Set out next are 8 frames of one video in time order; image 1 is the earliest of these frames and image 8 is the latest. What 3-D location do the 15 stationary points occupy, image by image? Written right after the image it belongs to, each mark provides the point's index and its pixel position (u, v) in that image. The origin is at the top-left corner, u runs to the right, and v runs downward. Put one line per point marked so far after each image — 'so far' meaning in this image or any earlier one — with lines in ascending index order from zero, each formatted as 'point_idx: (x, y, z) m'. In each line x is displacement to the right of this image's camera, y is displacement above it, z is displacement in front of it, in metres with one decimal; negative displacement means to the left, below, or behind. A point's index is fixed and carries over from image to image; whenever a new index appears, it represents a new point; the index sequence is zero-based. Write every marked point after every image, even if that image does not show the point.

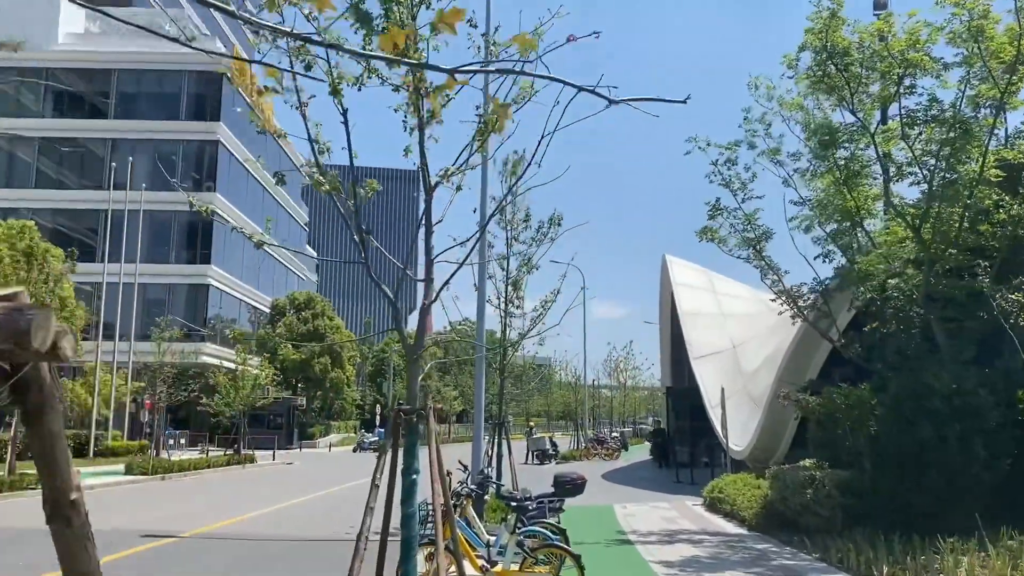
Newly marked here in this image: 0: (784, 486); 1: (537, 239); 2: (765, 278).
0: (+3.8, -2.8, +12.2) m
1: (+0.4, +0.8, +15.3) m
2: (+4.0, +0.1, +13.7) m
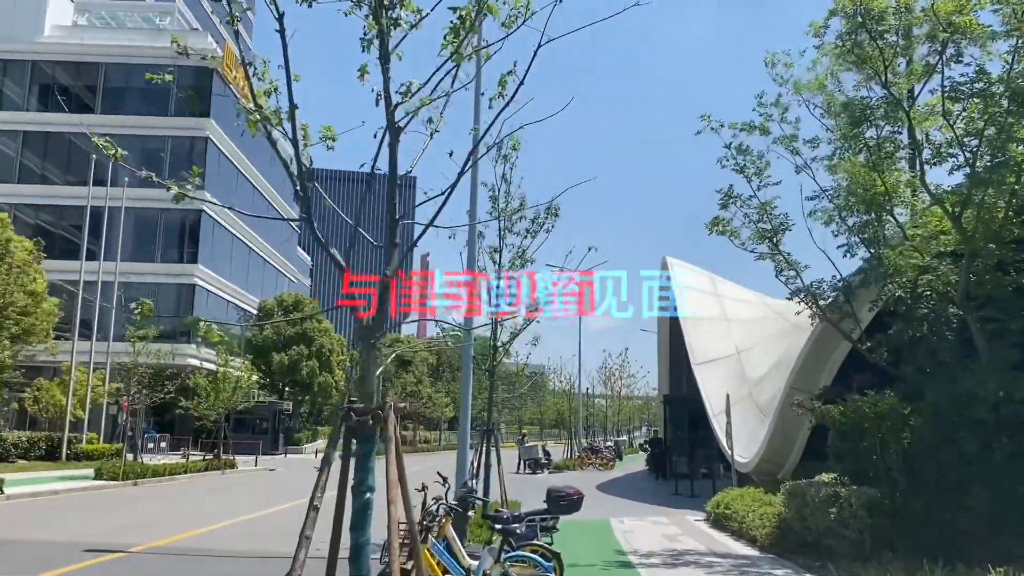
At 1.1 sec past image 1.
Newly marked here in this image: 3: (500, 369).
0: (+3.7, -2.7, +11.0) m
1: (+0.3, +0.9, +14.0) m
2: (+3.9, +0.2, +12.5) m
3: (-0.2, -1.5, +16.1) m
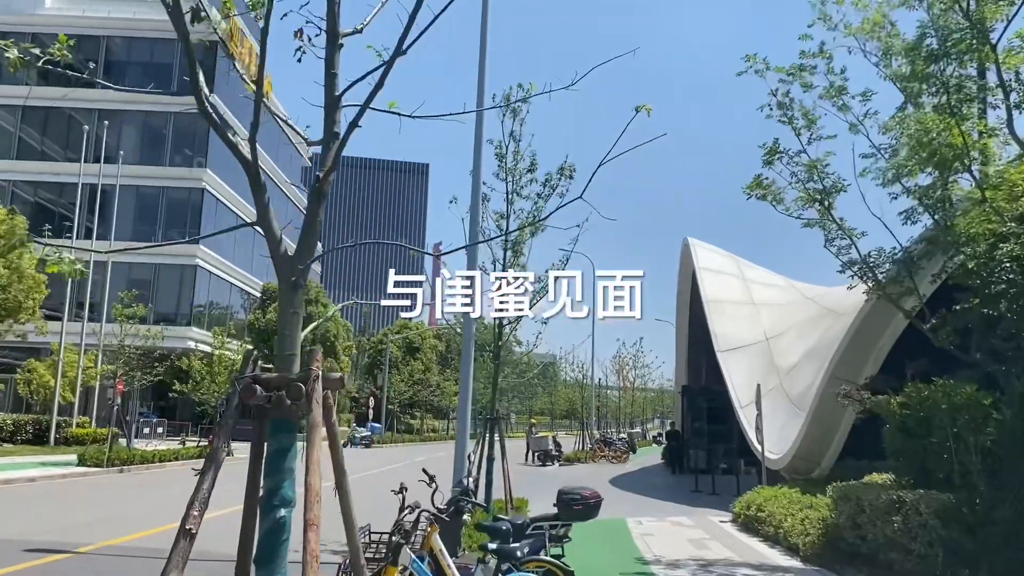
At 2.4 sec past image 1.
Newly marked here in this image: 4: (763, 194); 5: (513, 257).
0: (+3.7, -2.4, +9.4) m
1: (+0.4, +1.3, +12.4) m
2: (+4.0, +0.5, +10.9) m
3: (-0.1, -1.1, +14.5) m
4: (+3.2, +1.2, +11.1) m
5: (0.0, +0.4, +12.3) m
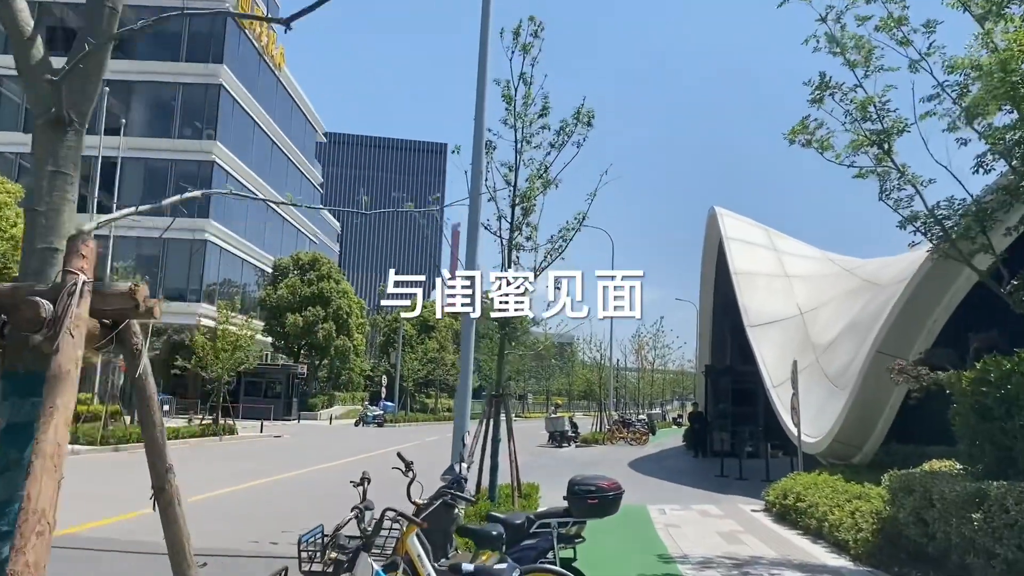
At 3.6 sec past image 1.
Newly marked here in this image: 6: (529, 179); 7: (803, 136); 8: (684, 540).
0: (+3.7, -2.0, +8.0) m
1: (+0.6, +1.8, +11.0) m
2: (+4.1, +1.0, +9.4) m
3: (+0.1, -0.5, +13.1) m
4: (+3.3, +1.6, +9.6) m
5: (+0.1, +0.9, +10.9) m
6: (+0.2, +1.3, +10.8) m
7: (+3.2, +1.7, +9.6) m
8: (+2.1, -3.0, +10.6) m
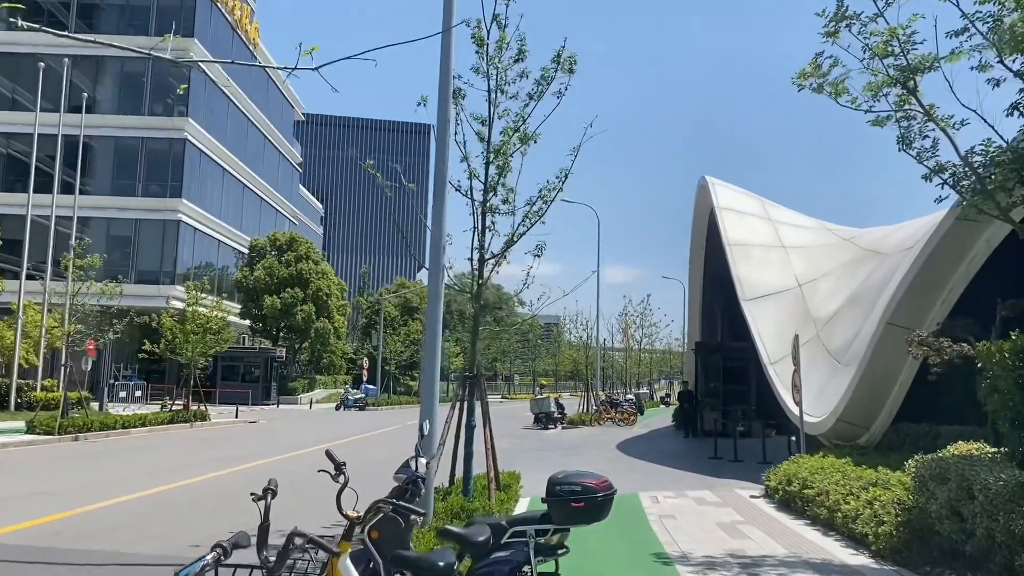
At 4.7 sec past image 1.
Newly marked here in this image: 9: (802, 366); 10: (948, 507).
0: (+3.5, -1.6, +6.9) m
1: (+0.3, +2.2, +9.8) m
2: (+3.8, +1.3, +8.3) m
3: (-0.2, -0.1, +12.0) m
4: (+3.0, +2.0, +8.5) m
5: (-0.2, +1.3, +9.7) m
6: (-0.1, +1.7, +9.6) m
7: (+3.0, +2.0, +8.5) m
8: (+1.8, -2.7, +9.5) m
9: (+5.0, -1.3, +15.0) m
10: (+3.5, -1.8, +7.0) m
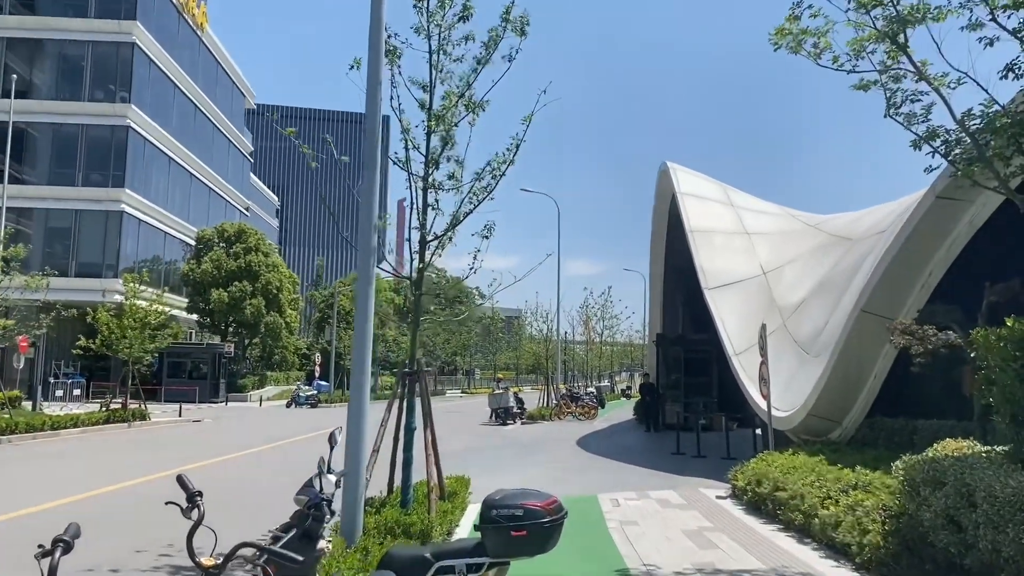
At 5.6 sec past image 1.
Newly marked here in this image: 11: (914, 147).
0: (+3.1, -1.5, +6.1) m
1: (-0.3, +2.3, +8.8) m
2: (+3.3, +1.5, +7.4) m
3: (-0.9, 0.0, +11.0) m
4: (+2.5, +2.1, +7.6) m
5: (-0.7, +1.4, +8.7) m
6: (-0.6, +1.8, +8.6) m
7: (+2.4, +2.2, +7.6) m
8: (+1.3, -2.5, +8.6) m
9: (+4.2, -1.1, +14.2) m
10: (+3.1, -1.6, +6.2) m
11: (+3.3, +1.2, +7.2) m
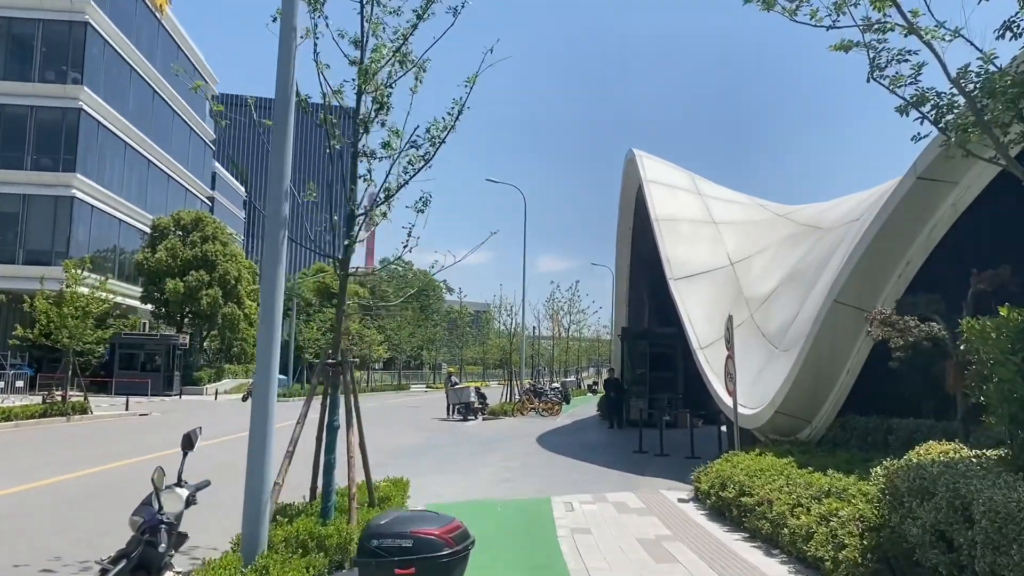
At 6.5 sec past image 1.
0: (+2.6, -1.4, +5.2) m
1: (-0.8, +2.5, +7.9) m
2: (+2.8, +1.6, +6.6) m
3: (-1.5, +0.2, +10.0) m
4: (+2.0, +2.3, +6.7) m
5: (-1.2, +1.6, +7.8) m
6: (-1.2, +2.0, +7.6) m
7: (+2.0, +2.3, +6.7) m
8: (+0.7, -2.4, +7.7) m
9: (+3.4, -1.0, +13.4) m
10: (+2.6, -1.5, +5.4) m
11: (+2.9, +1.3, +6.4) m
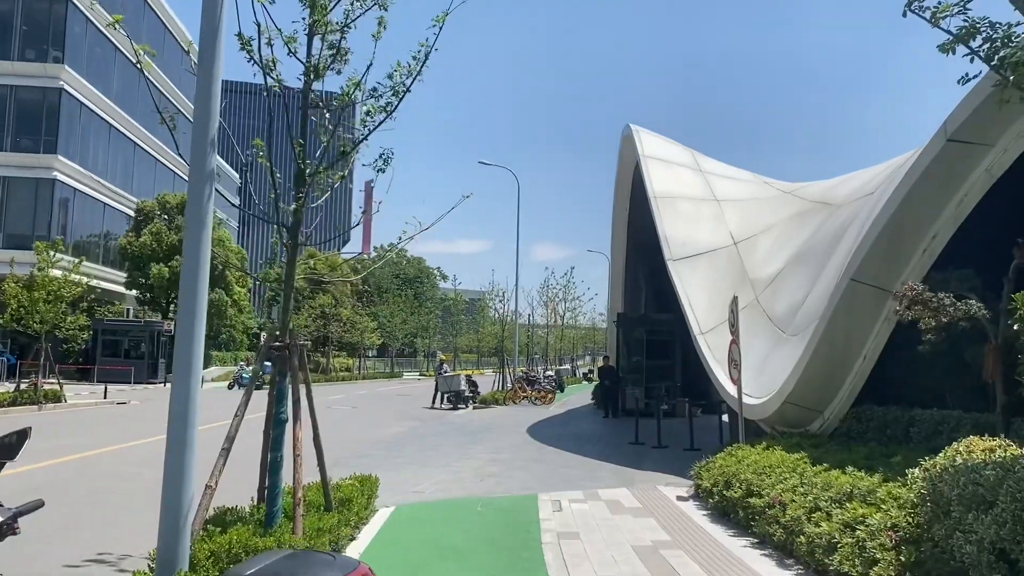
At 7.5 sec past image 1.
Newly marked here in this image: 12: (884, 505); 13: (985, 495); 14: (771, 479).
0: (+2.5, -1.2, +4.3) m
1: (-1.0, +2.7, +6.8) m
2: (+2.6, +1.8, +5.6) m
3: (-1.7, +0.5, +9.0) m
4: (+1.8, +2.5, +5.7) m
5: (-1.4, +1.8, +6.7) m
6: (-1.3, +2.2, +6.5) m
7: (+1.8, +2.5, +5.7) m
8: (+0.5, -2.2, +6.7) m
9: (+3.2, -0.7, +12.5) m
10: (+2.4, -1.3, +4.4) m
11: (+2.7, +1.5, +5.4) m
12: (+2.6, -1.5, +6.1) m
13: (+2.5, -1.1, +4.6) m
14: (+2.3, -1.7, +7.9) m
